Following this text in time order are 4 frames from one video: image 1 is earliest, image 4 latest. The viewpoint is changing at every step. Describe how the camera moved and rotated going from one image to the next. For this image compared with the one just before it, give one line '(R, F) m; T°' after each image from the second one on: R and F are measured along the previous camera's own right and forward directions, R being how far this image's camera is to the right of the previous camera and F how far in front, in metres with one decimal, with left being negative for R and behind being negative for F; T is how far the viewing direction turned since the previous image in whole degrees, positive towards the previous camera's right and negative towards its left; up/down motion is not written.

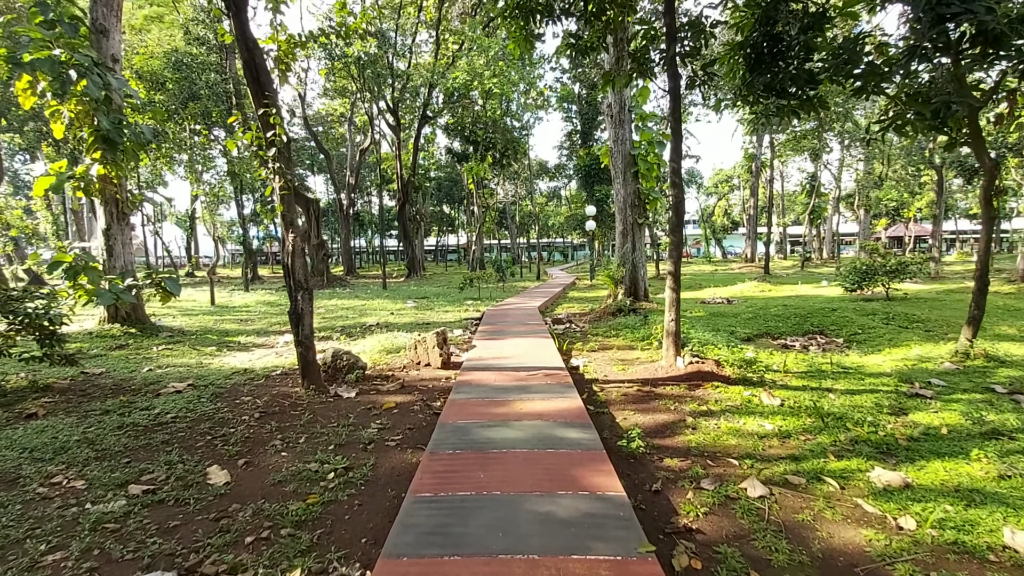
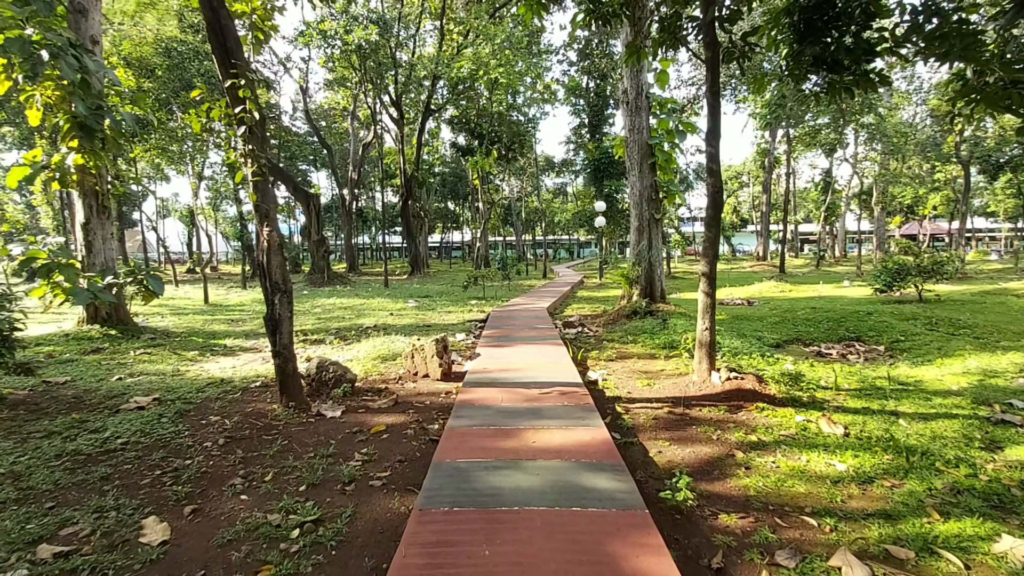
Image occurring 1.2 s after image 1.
(0.0, +0.6) m; -1°
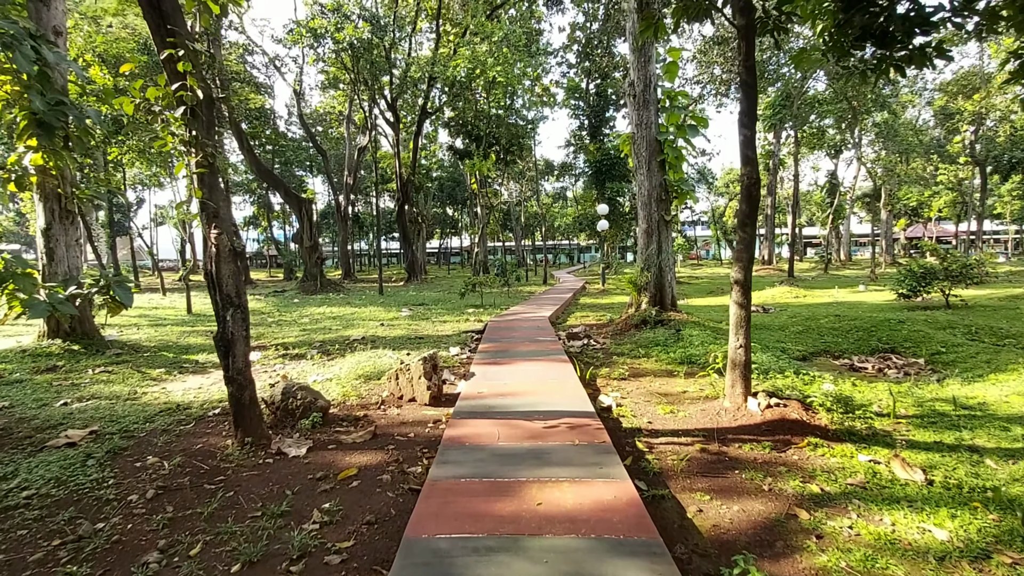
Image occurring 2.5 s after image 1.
(0.0, +0.6) m; 0°
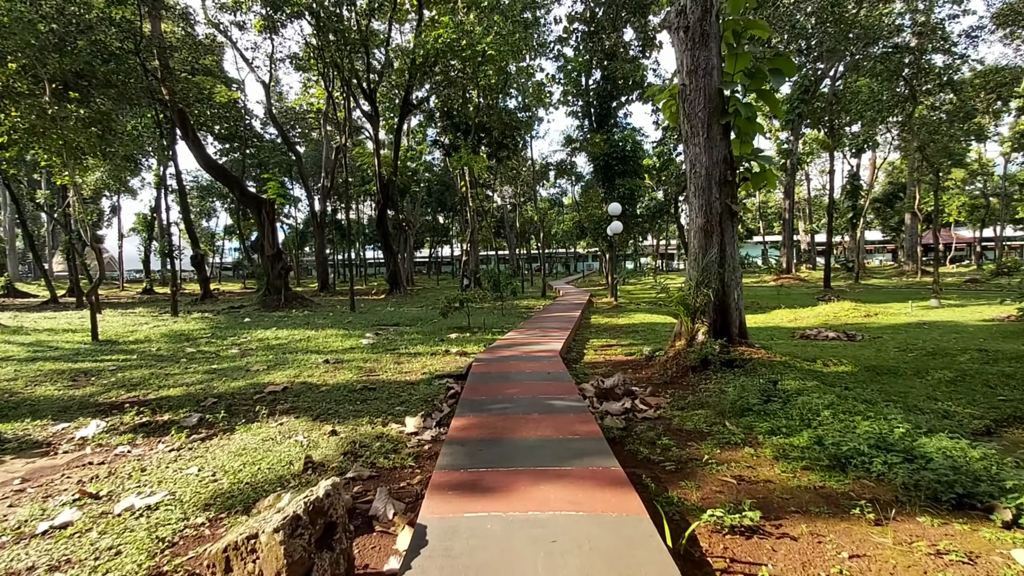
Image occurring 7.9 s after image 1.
(0.0, +2.3) m; +1°
